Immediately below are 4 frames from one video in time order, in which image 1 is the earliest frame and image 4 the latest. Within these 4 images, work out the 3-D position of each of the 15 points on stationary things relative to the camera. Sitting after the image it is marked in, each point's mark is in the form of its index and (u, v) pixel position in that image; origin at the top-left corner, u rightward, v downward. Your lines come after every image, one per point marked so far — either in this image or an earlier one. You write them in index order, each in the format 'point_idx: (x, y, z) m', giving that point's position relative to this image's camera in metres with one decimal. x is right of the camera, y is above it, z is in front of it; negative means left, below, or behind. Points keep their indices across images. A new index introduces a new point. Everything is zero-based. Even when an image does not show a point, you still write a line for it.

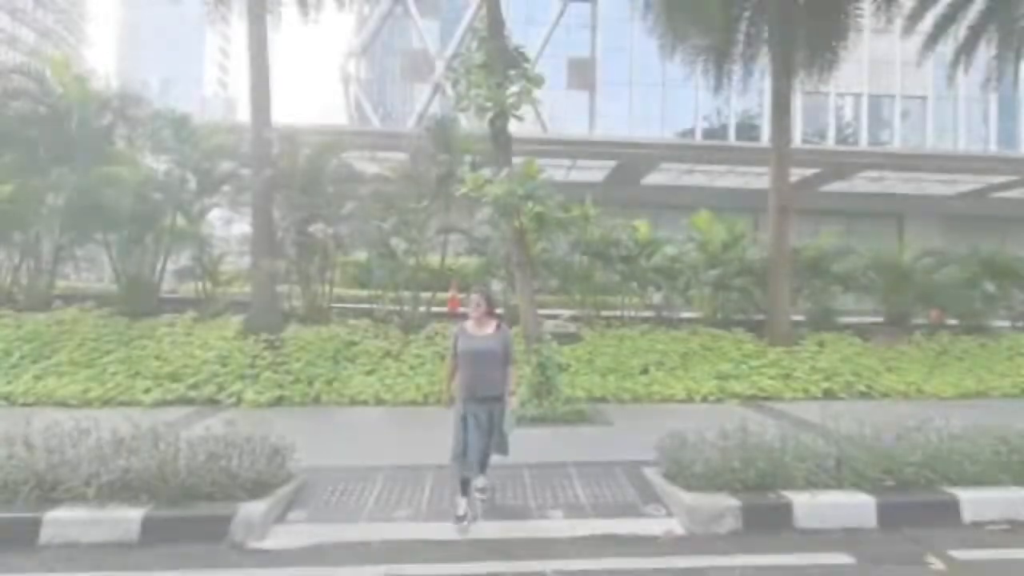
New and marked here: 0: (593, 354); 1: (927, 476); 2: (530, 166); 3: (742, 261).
0: (+1.6, -1.3, +10.1) m
1: (+3.9, -1.8, +4.8) m
2: (+0.3, +1.9, +7.9) m
3: (+5.4, +0.6, +12.0) m
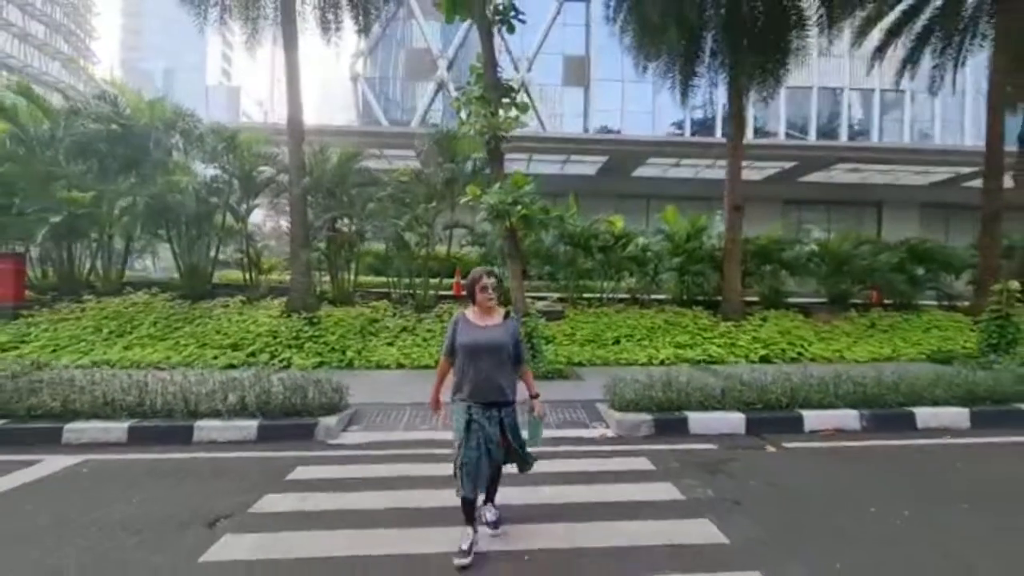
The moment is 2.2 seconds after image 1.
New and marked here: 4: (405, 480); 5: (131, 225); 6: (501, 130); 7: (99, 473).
0: (+1.5, -1.0, +12.2) m
1: (+3.8, -1.6, +7.0) m
2: (+0.1, +2.2, +10.0) m
3: (+5.3, +1.1, +14.1) m
4: (-1.1, -2.0, +5.2) m
5: (-9.4, +1.5, +12.4) m
6: (-0.2, +3.1, +9.9) m
7: (-4.5, -2.0, +5.4) m
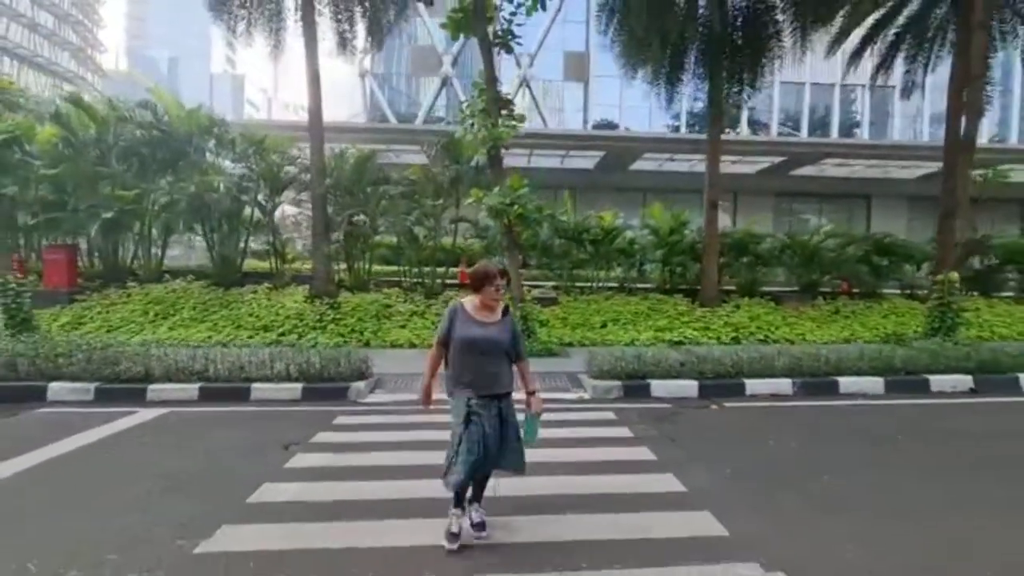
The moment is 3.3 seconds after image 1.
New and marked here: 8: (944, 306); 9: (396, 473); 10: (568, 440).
0: (+1.5, -0.7, +13.7) m
1: (+3.7, -1.4, +8.5) m
2: (+0.1, +2.4, +11.4) m
3: (+5.3, +1.4, +15.5) m
4: (-1.2, -1.8, +6.7) m
5: (-9.4, +1.9, +13.9) m
6: (-0.2, +3.4, +11.3) m
7: (-4.6, -1.8, +7.0) m
8: (+10.4, -0.4, +12.1) m
9: (-1.2, -1.9, +5.2) m
10: (+0.7, -1.8, +6.0) m
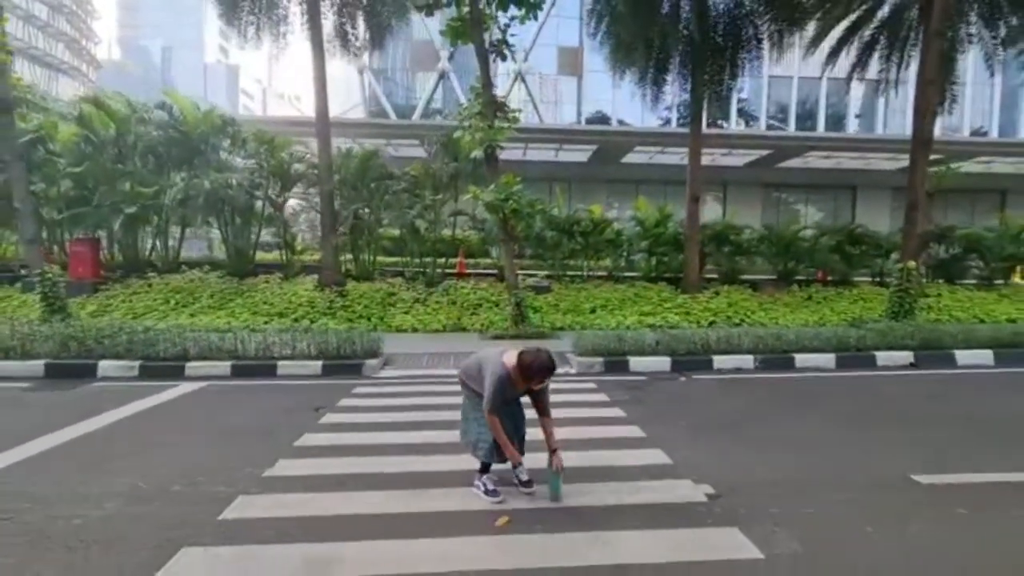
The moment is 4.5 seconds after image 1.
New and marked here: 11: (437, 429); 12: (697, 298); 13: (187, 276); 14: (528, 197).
0: (+1.3, -0.4, +14.8) m
1: (+3.6, -1.1, +9.6) m
2: (0.0, +2.7, +12.4) m
3: (+5.1, +1.8, +16.6) m
4: (-1.3, -1.6, +7.8) m
5: (-9.5, +2.2, +14.8) m
6: (-0.4, +3.7, +12.3) m
7: (-4.6, -1.7, +8.0) m
8: (+10.2, -0.1, +13.2) m
9: (-1.3, -1.7, +6.2) m
10: (+0.6, -1.6, +7.1) m
11: (-0.9, -1.7, +6.1) m
12: (+5.6, -0.3, +15.2) m
13: (-9.9, +0.4, +15.3) m
14: (+0.5, +2.3, +12.6) m
